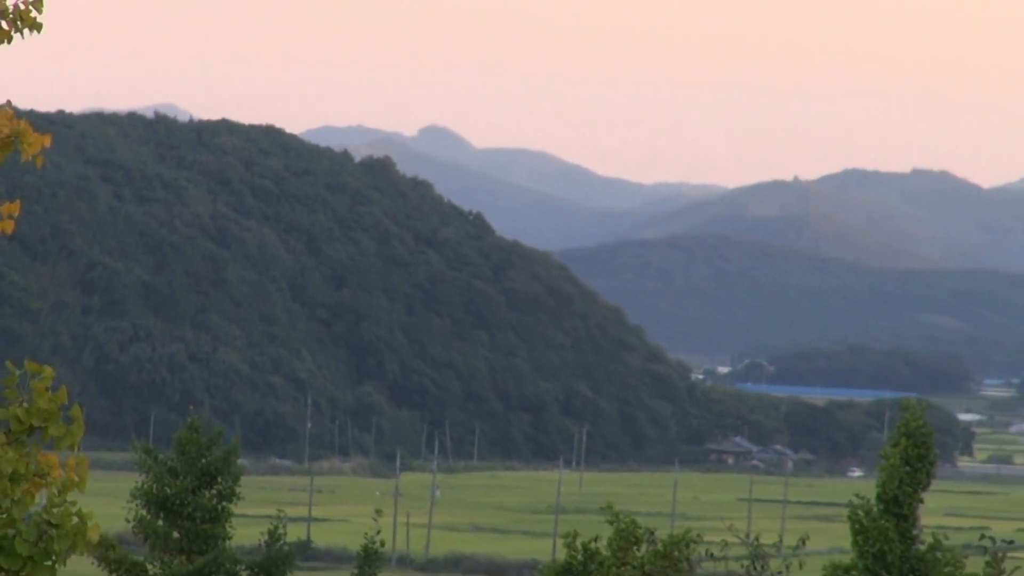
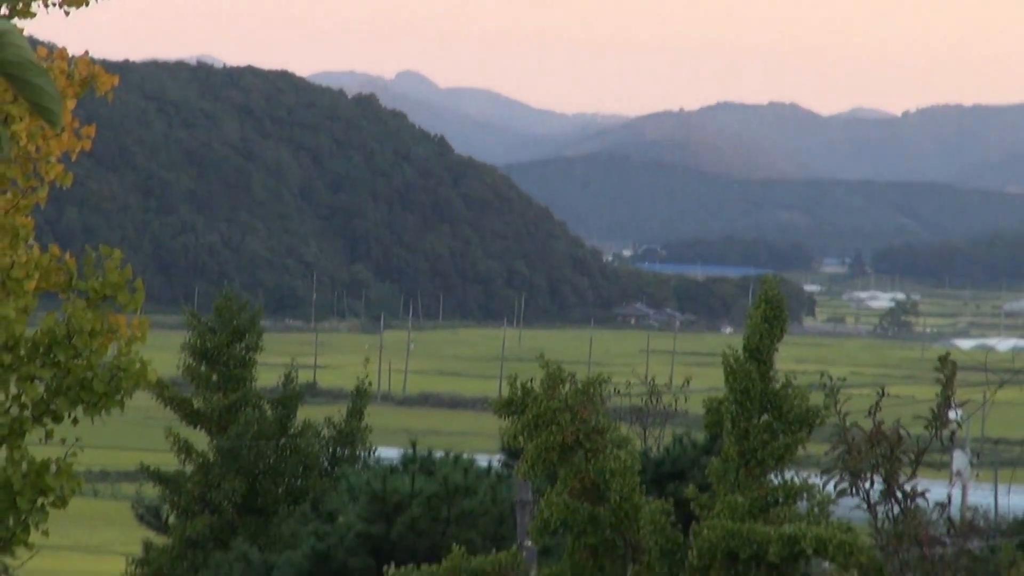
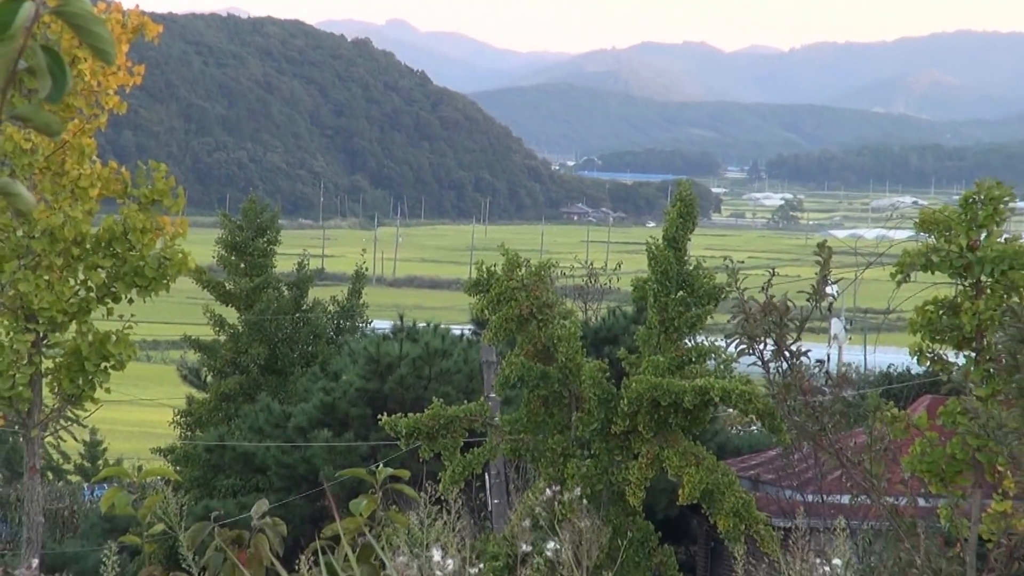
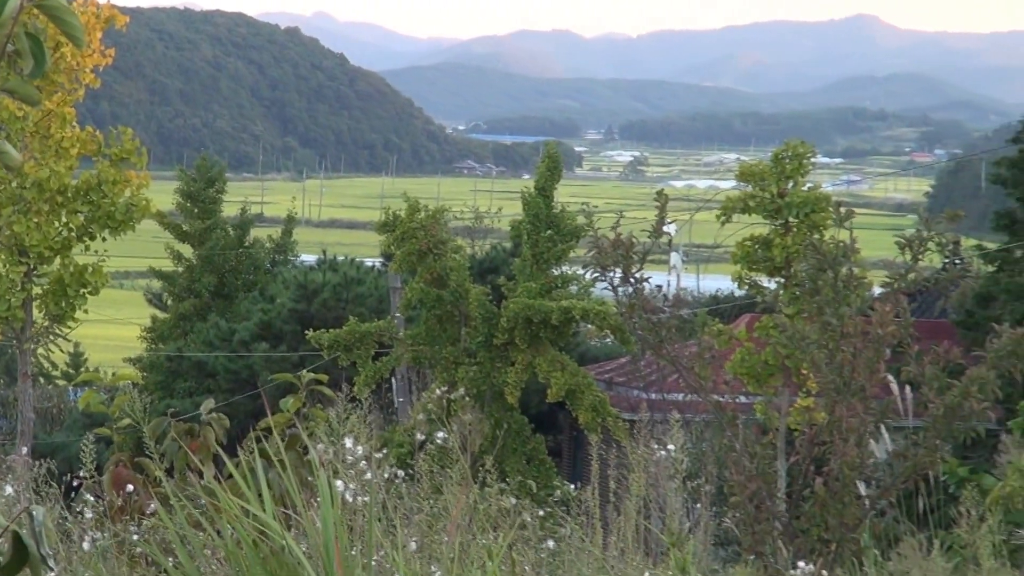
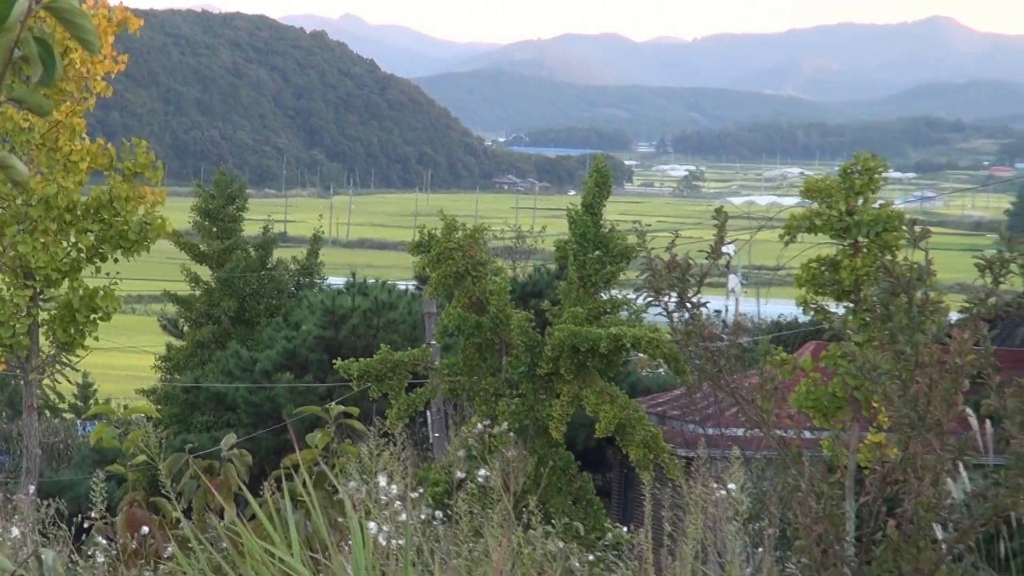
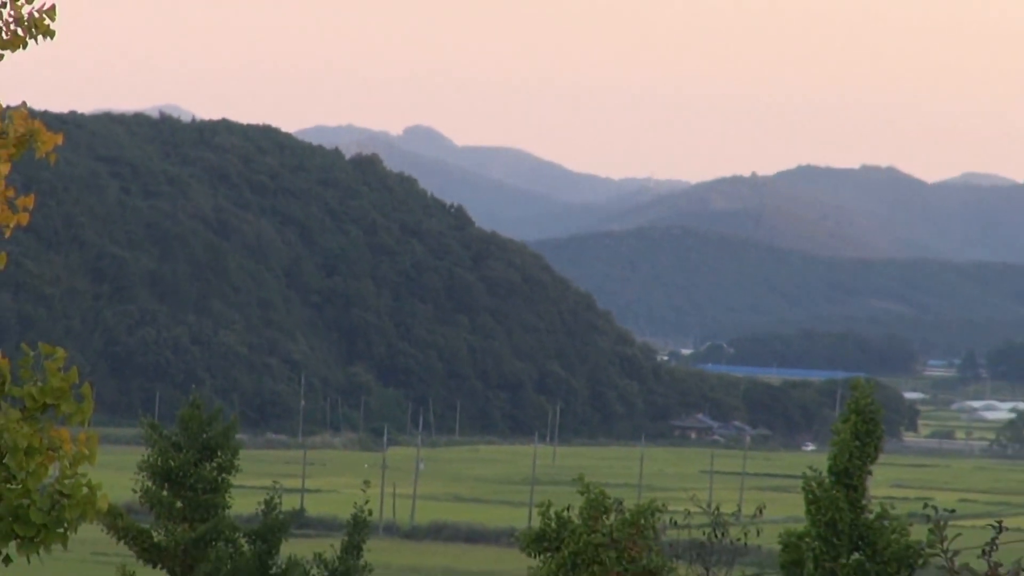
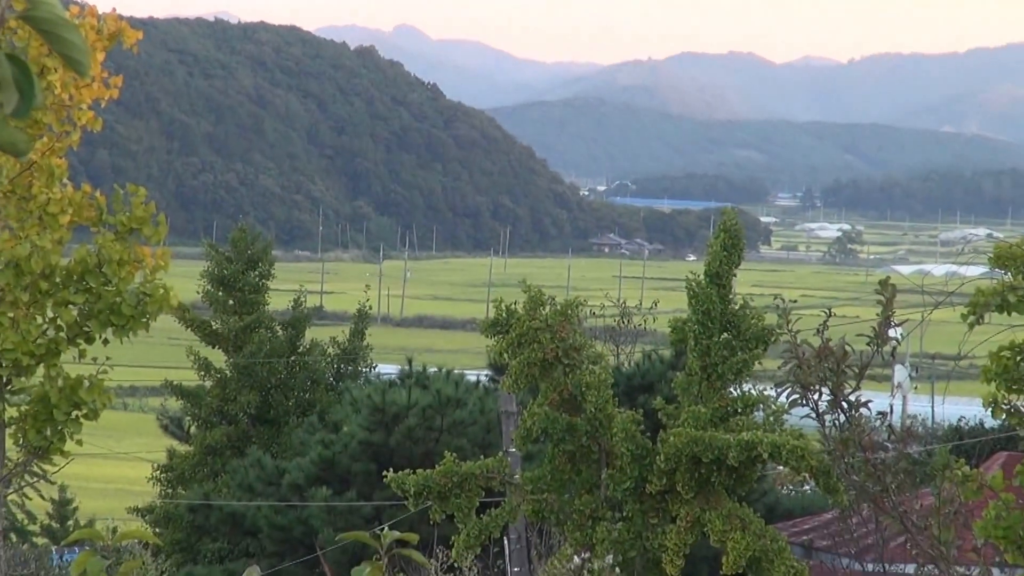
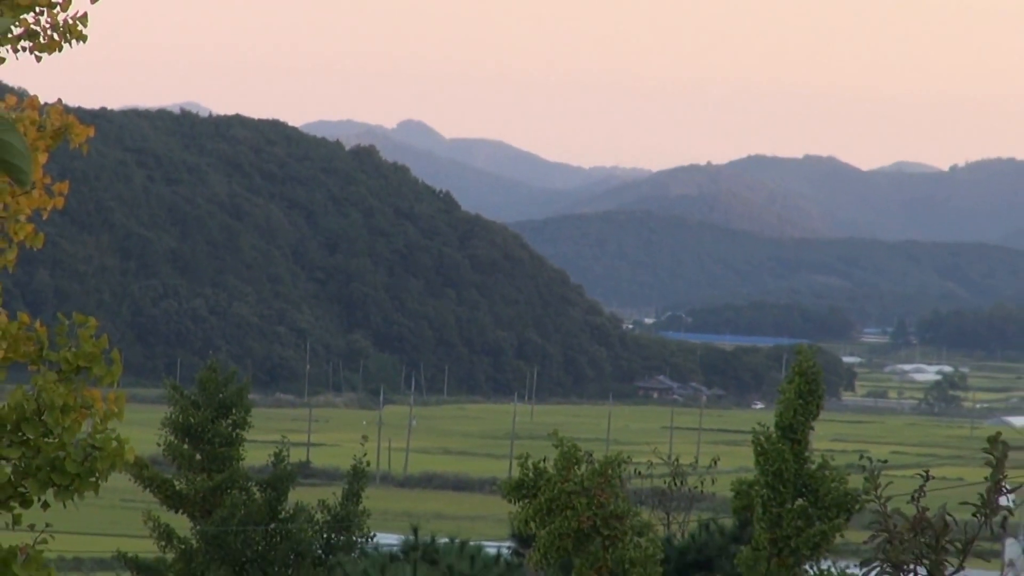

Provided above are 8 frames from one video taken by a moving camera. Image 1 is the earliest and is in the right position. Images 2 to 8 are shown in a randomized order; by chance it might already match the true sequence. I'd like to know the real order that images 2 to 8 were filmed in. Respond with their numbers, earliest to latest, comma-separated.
6, 8, 2, 7, 3, 5, 4
